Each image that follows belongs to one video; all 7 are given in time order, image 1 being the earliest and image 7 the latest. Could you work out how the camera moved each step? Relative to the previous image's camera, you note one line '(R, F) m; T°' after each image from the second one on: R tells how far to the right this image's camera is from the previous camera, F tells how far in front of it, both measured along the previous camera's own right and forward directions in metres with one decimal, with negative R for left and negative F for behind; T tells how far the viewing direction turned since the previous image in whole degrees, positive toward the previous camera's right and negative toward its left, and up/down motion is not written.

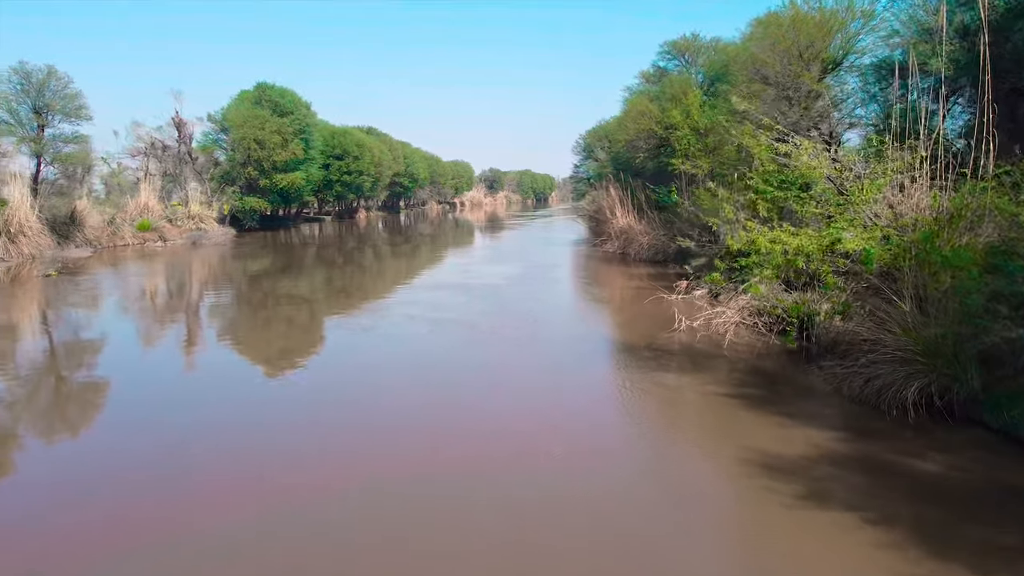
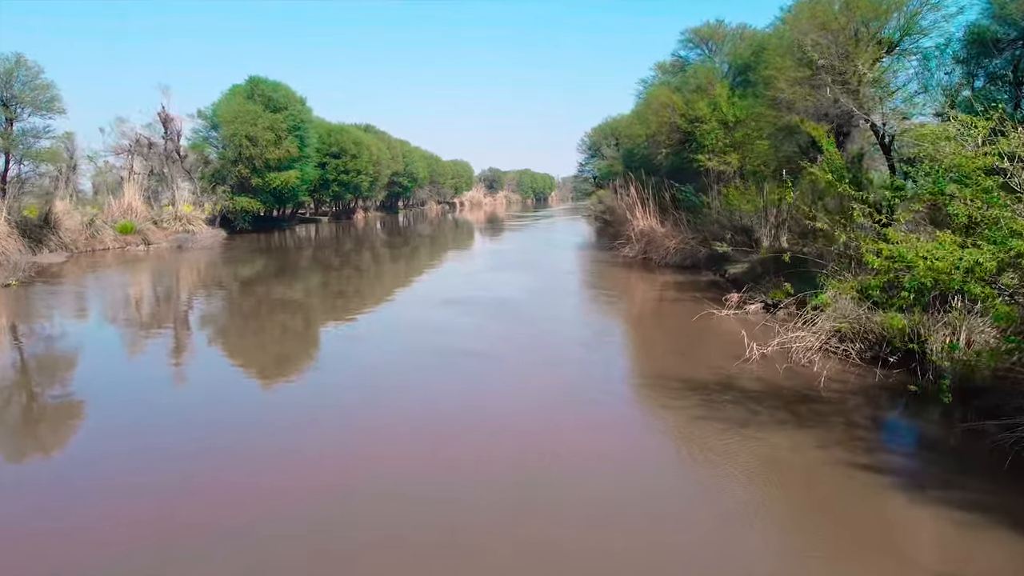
(-0.3, +1.4) m; 0°
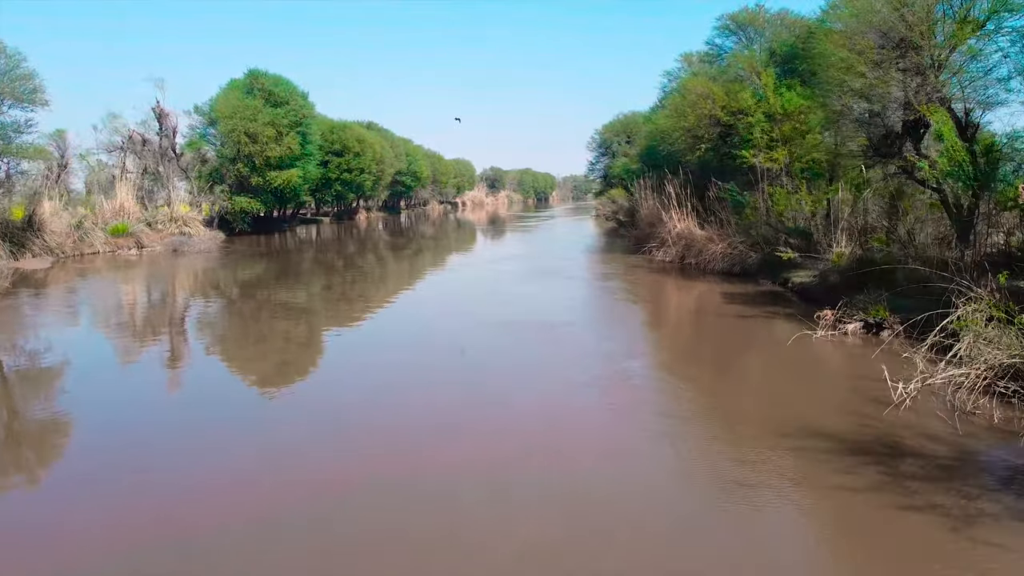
(-0.6, +1.3) m; 0°
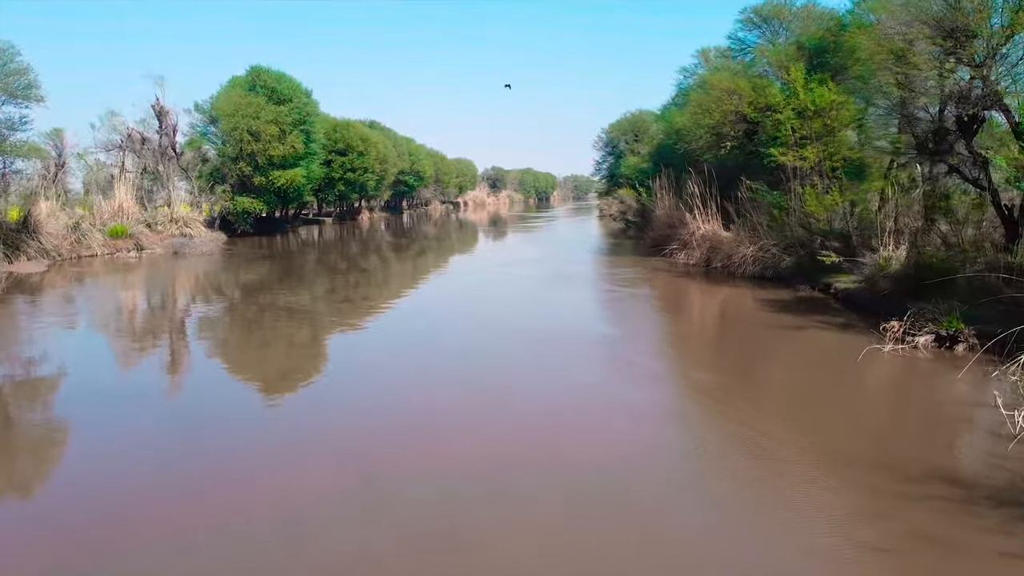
(-0.4, +0.6) m; 0°
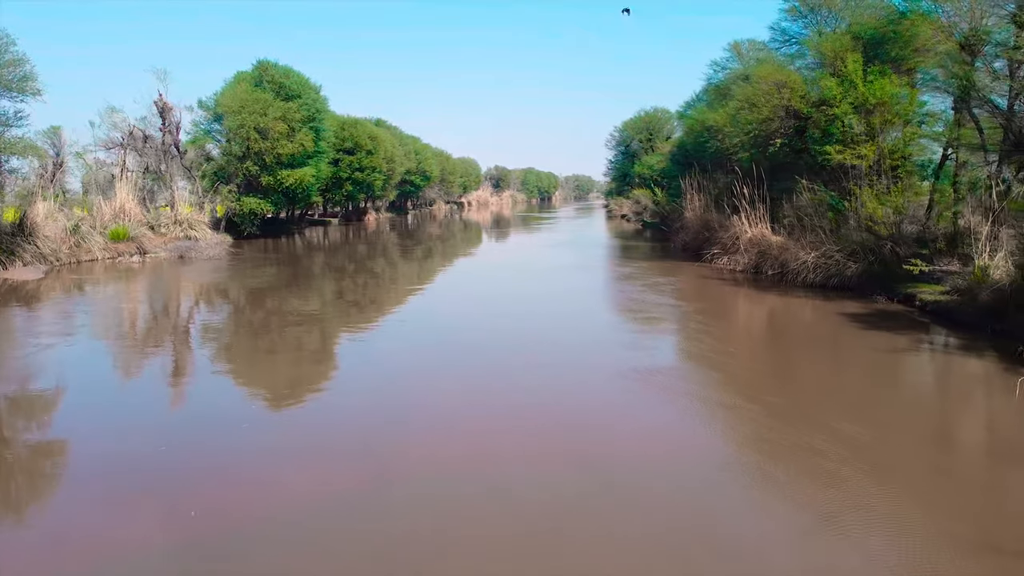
(-0.7, +1.0) m; 0°
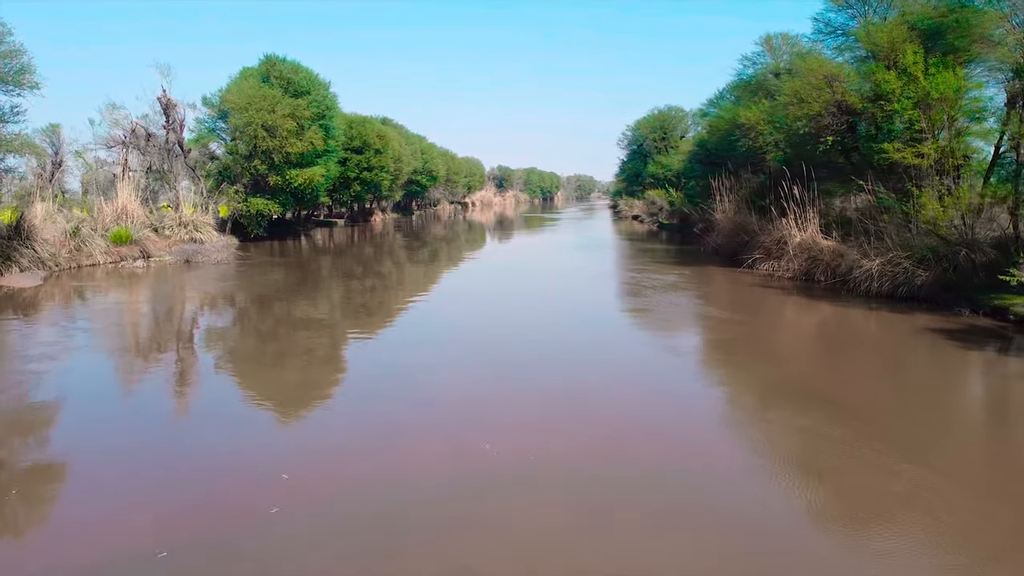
(-0.6, +0.8) m; 0°
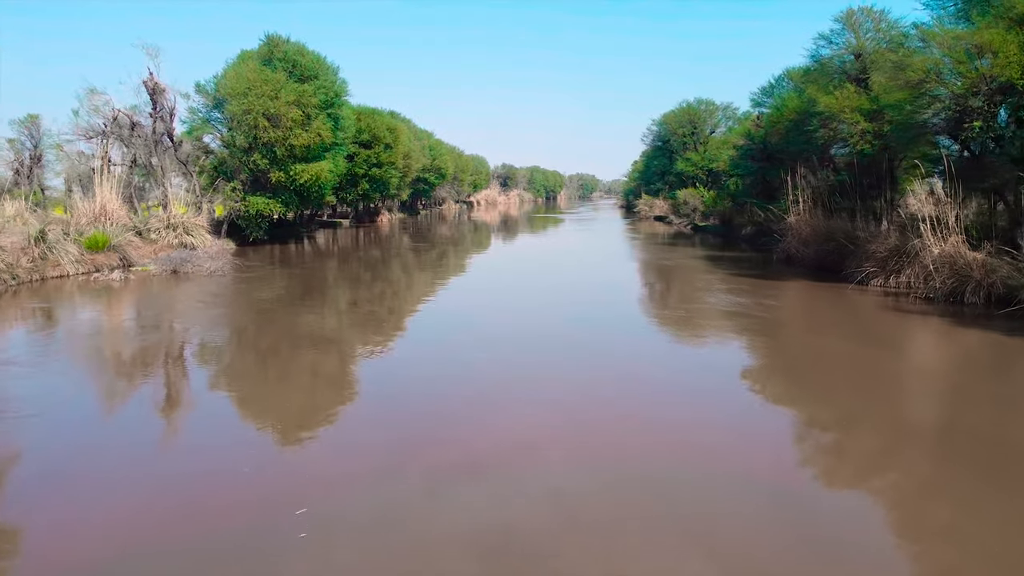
(-1.0, +2.4) m; 0°
